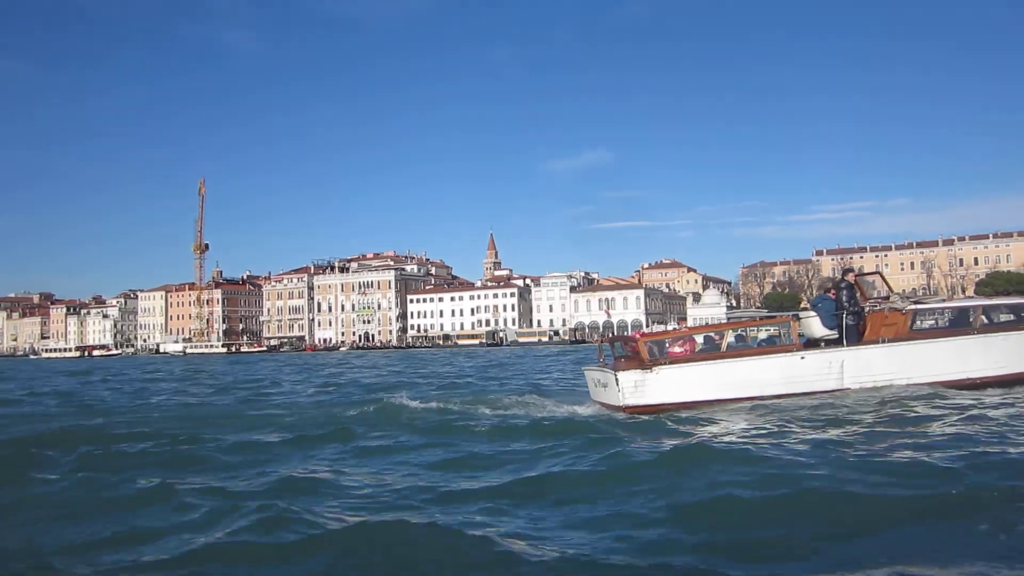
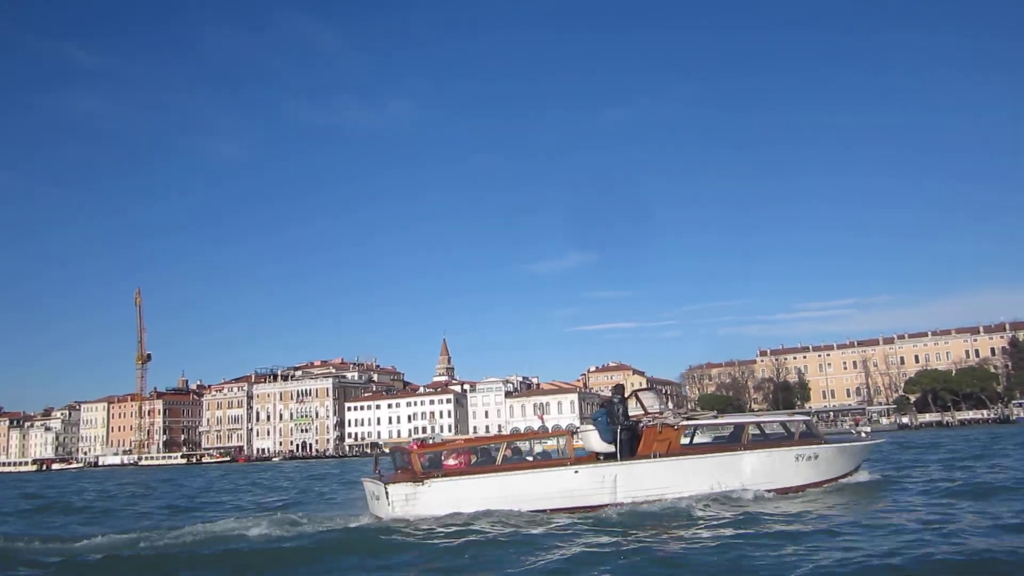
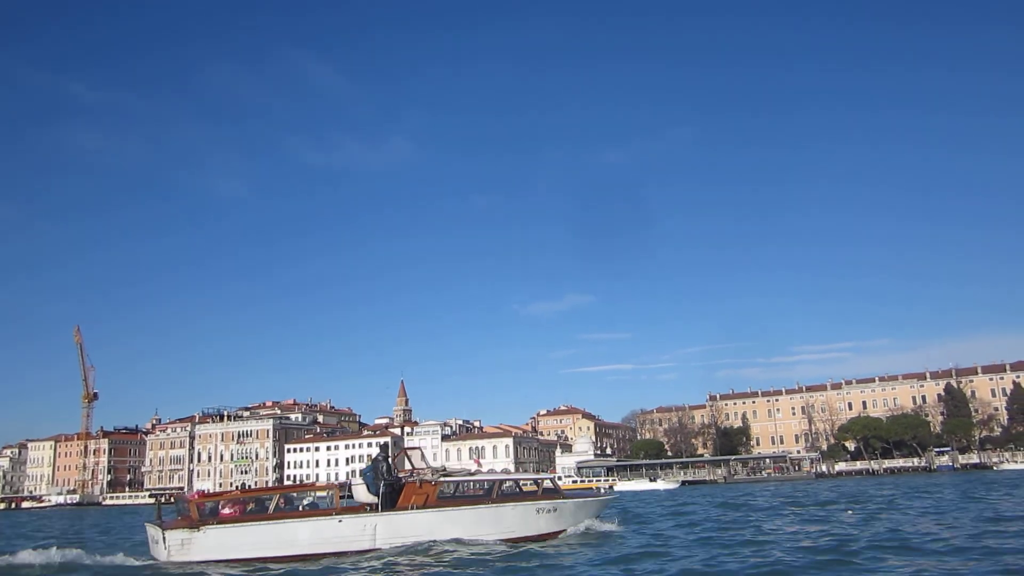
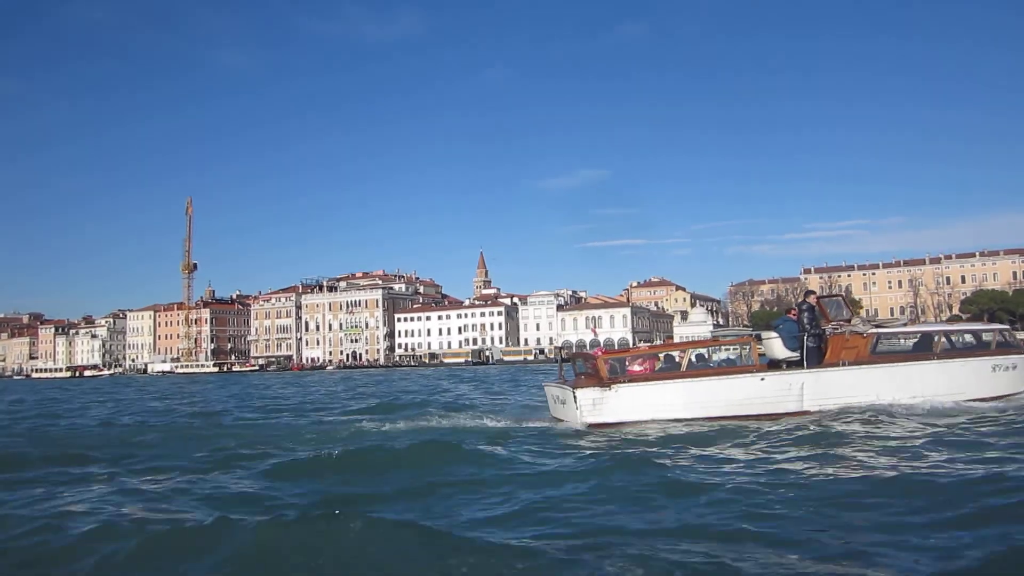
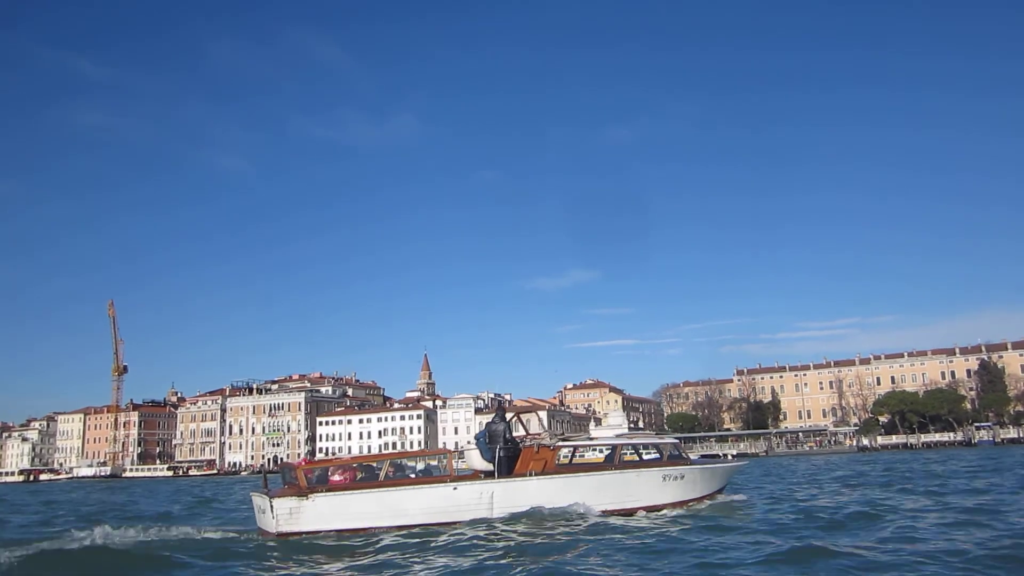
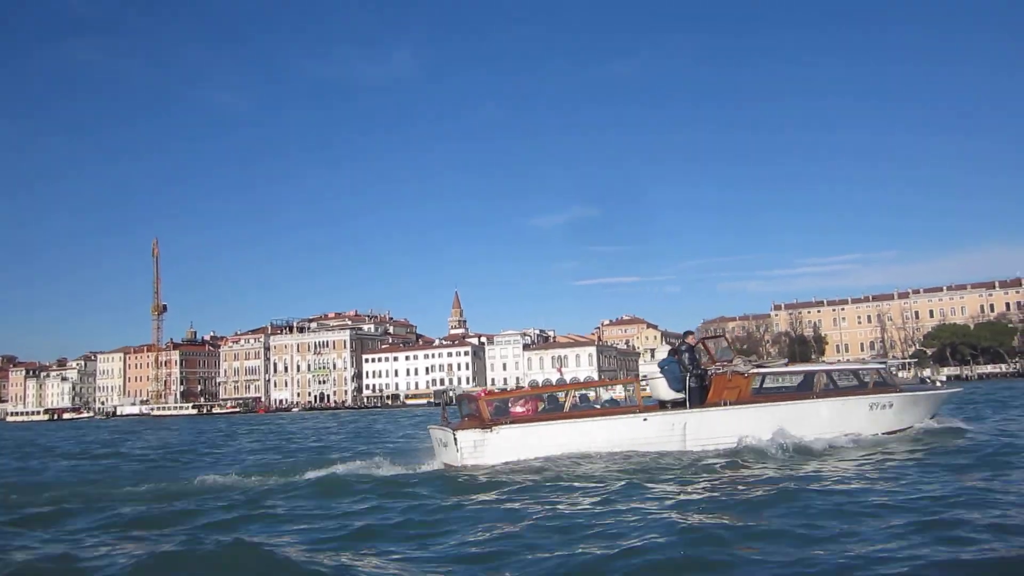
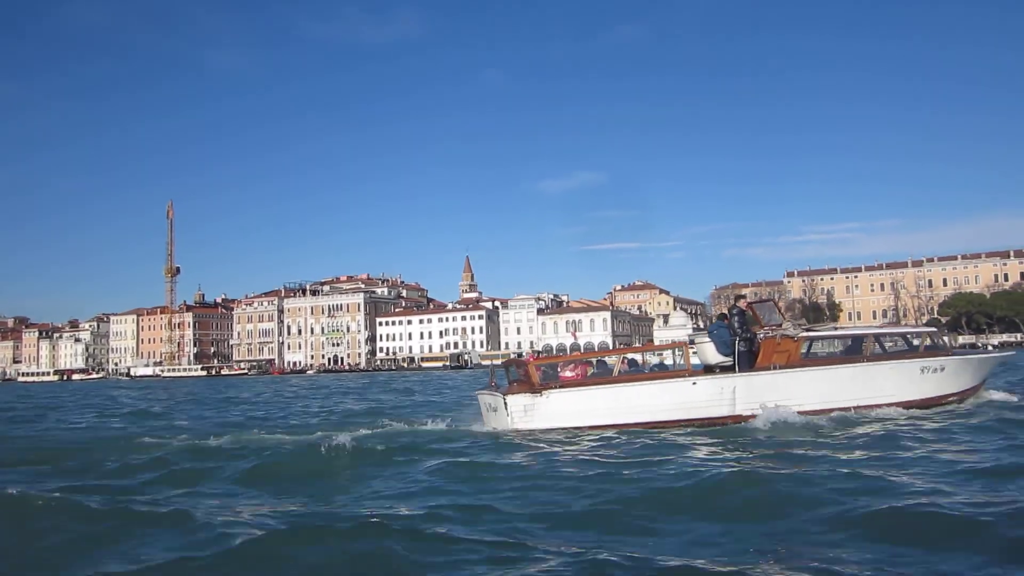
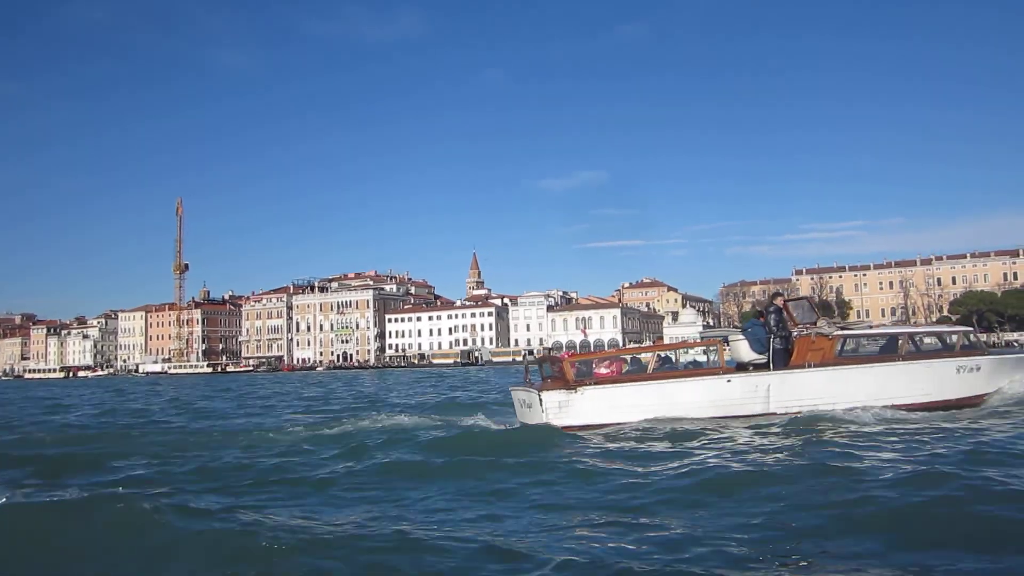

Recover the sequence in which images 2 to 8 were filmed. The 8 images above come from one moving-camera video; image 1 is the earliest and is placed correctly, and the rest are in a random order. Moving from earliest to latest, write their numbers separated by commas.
4, 8, 7, 6, 2, 5, 3
